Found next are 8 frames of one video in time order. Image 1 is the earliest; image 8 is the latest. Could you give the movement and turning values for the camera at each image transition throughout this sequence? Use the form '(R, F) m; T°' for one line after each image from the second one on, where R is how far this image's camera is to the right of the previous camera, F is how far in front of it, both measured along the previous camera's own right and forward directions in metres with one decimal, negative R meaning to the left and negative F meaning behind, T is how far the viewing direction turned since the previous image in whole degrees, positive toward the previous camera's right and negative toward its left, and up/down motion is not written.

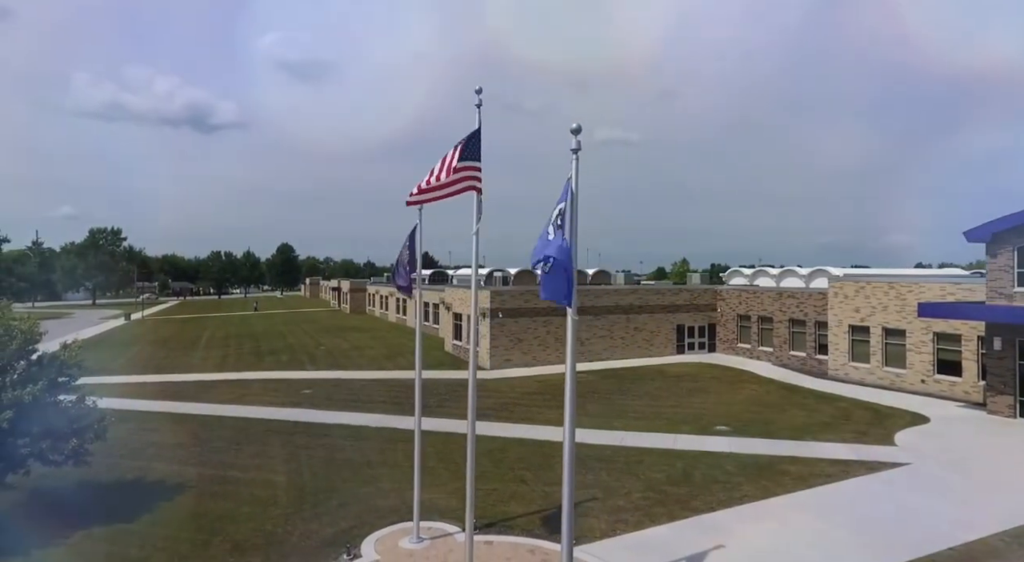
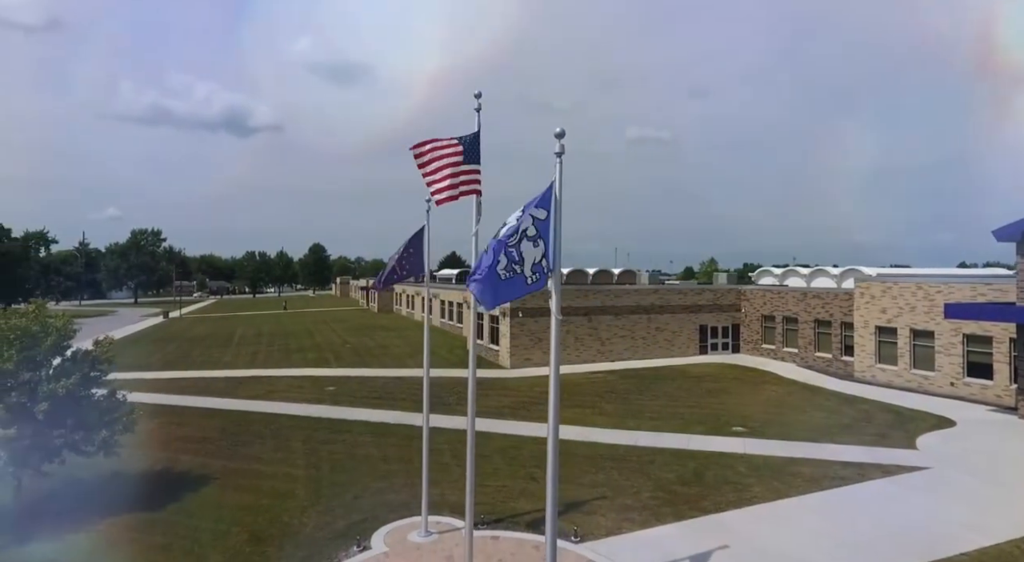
(+0.6, -0.2) m; -3°
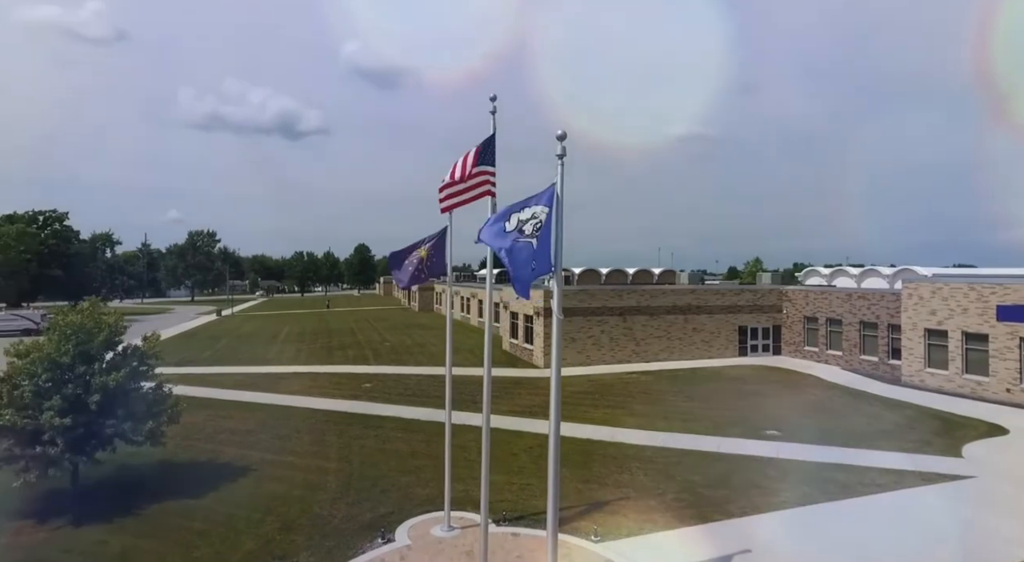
(+0.6, -0.2) m; -4°
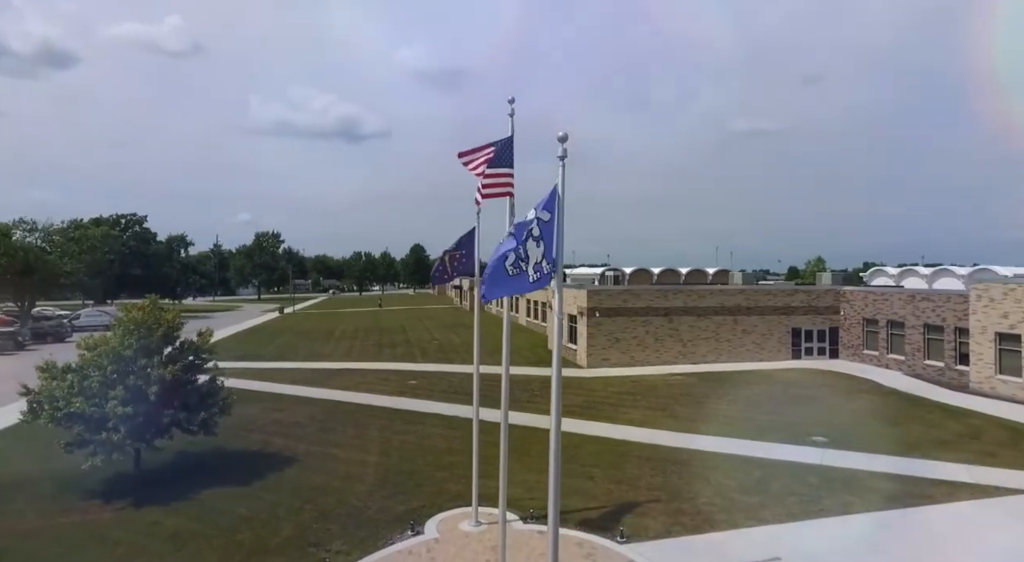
(+0.8, -0.1) m; -6°
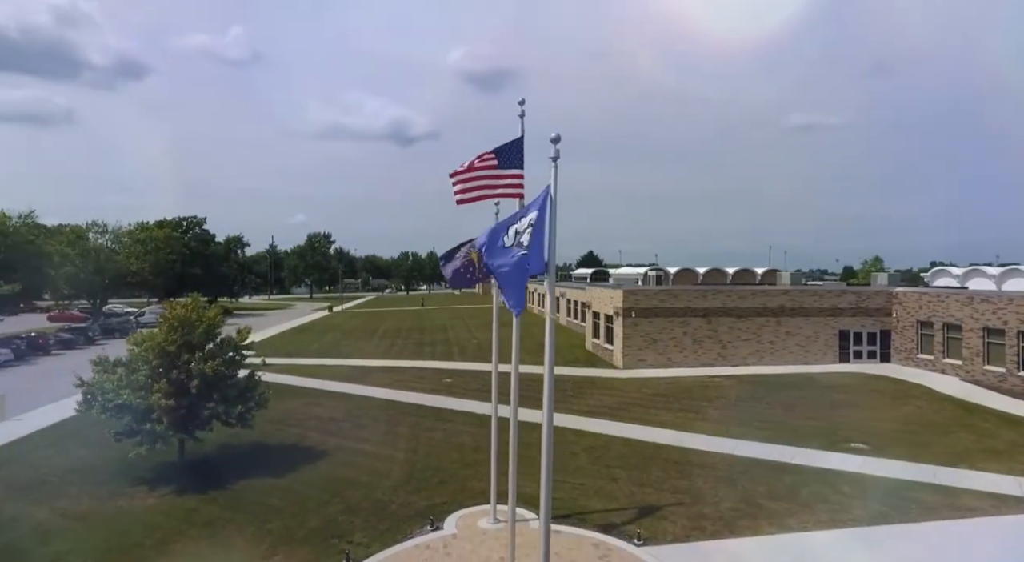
(+0.8, 0.0) m; -5°
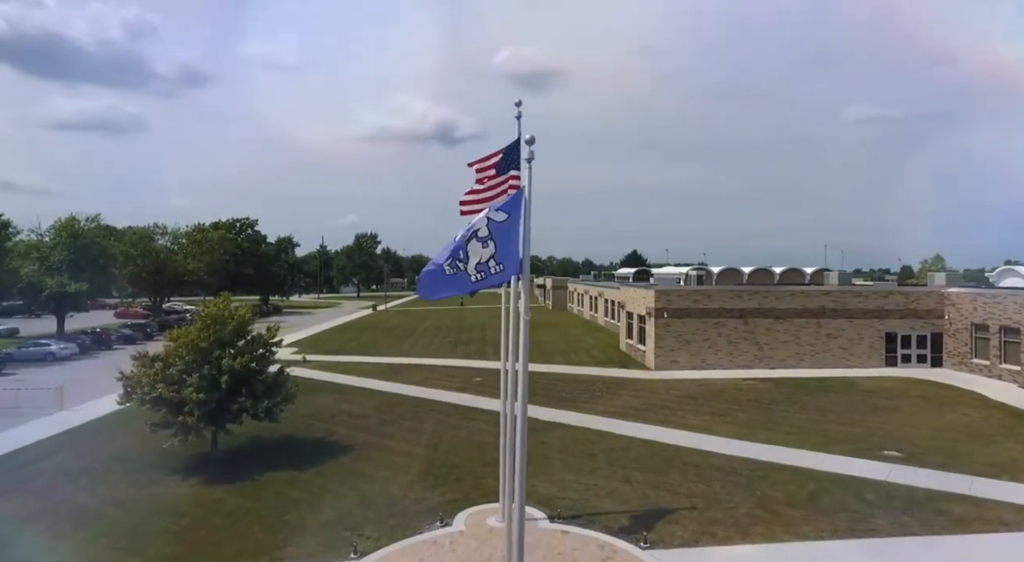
(+1.0, 0.0) m; -5°
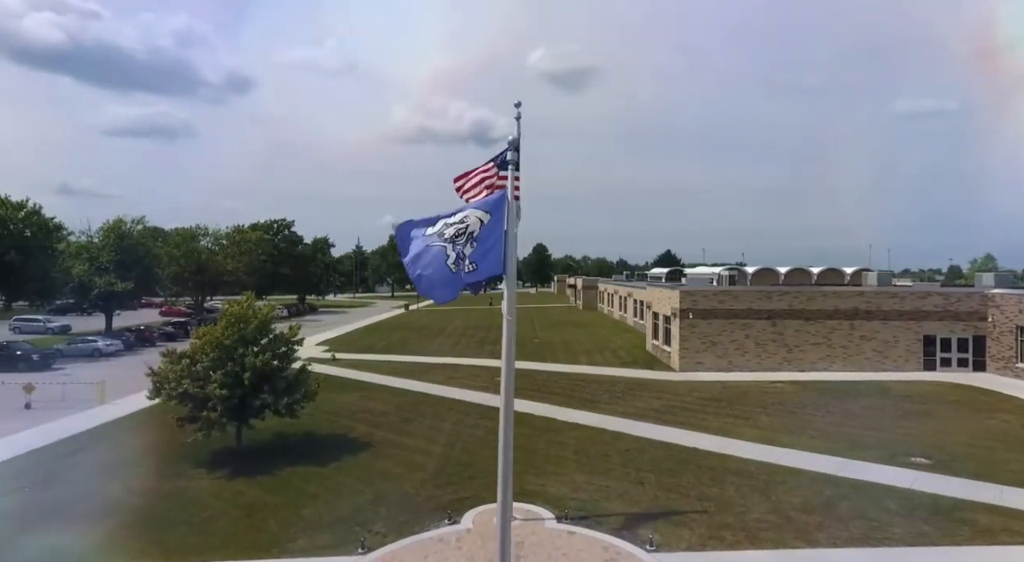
(+0.7, 0.0) m; -4°
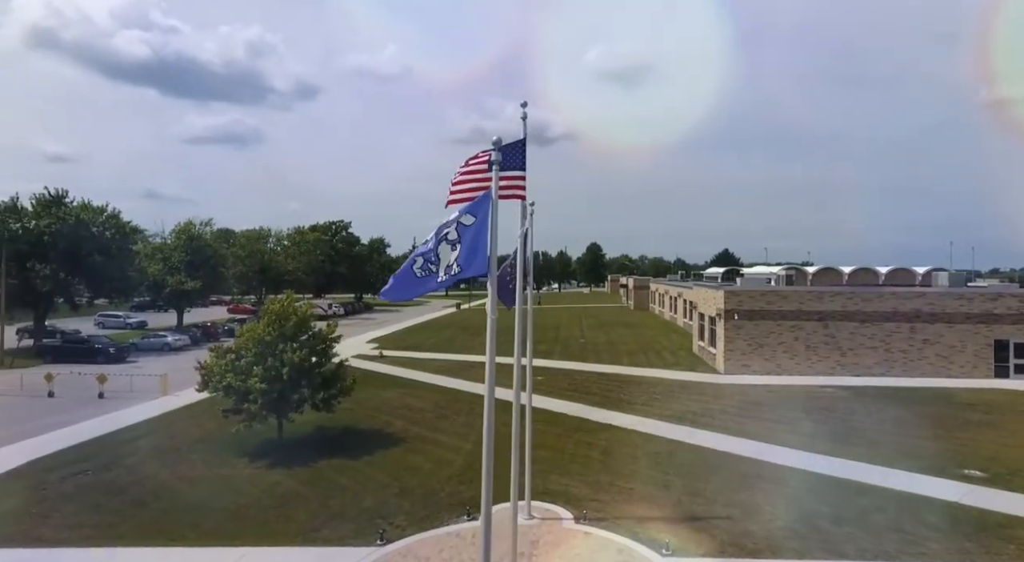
(+1.0, +0.1) m; -6°
